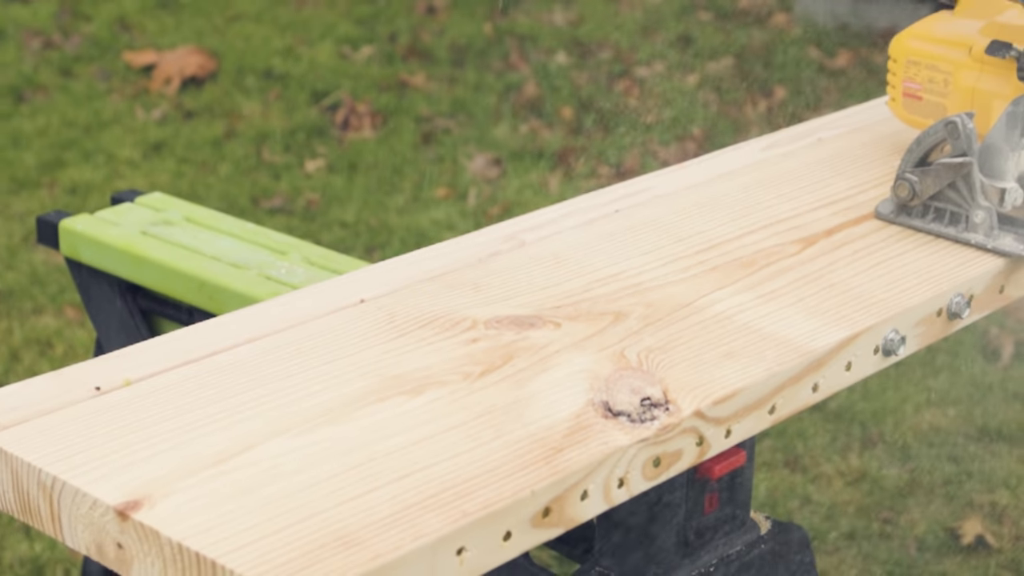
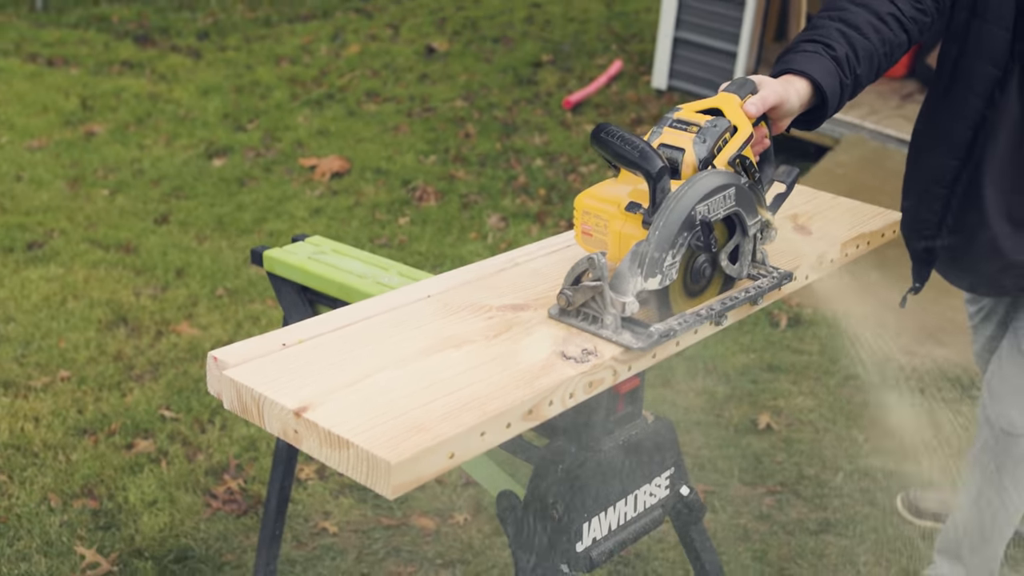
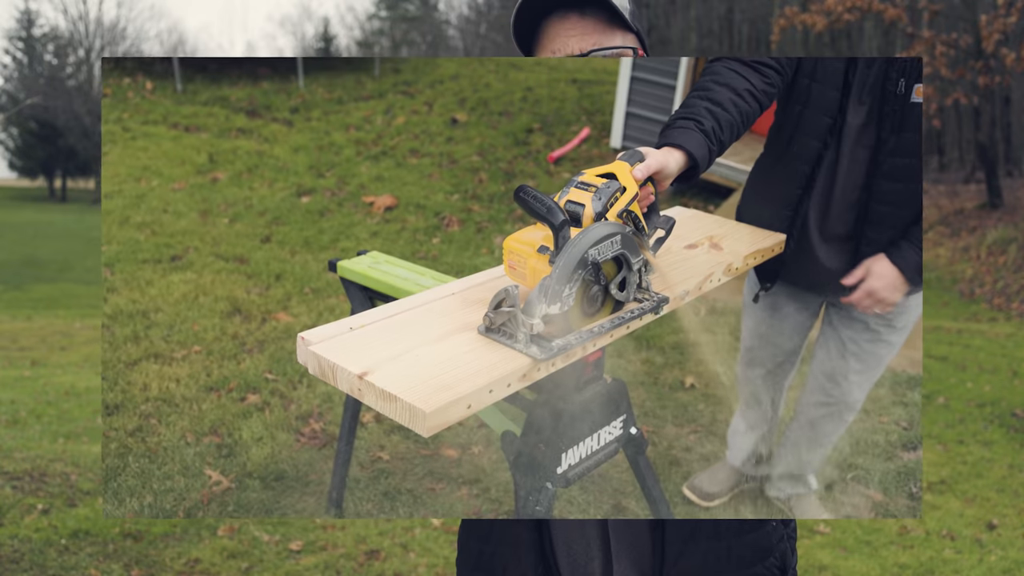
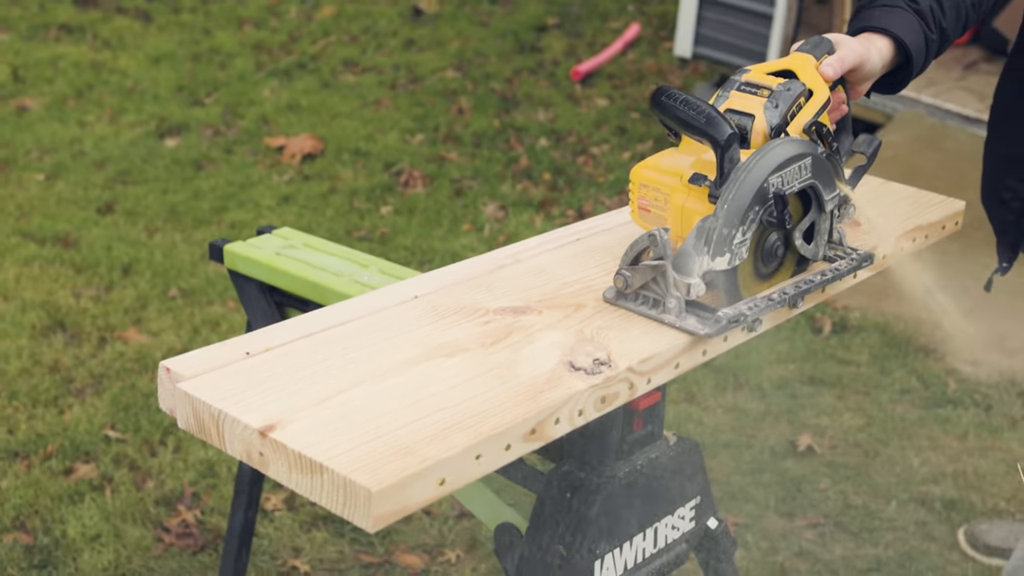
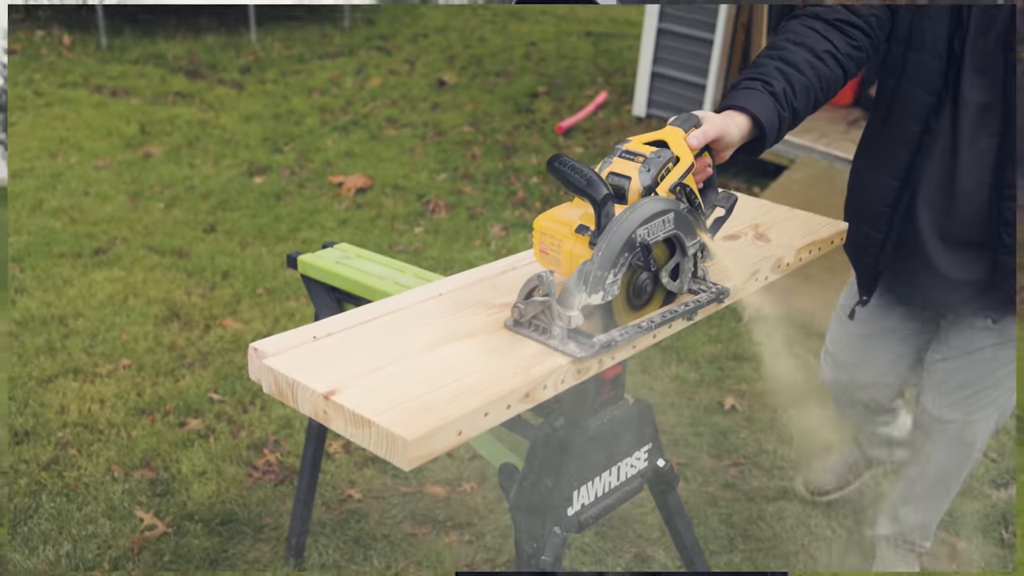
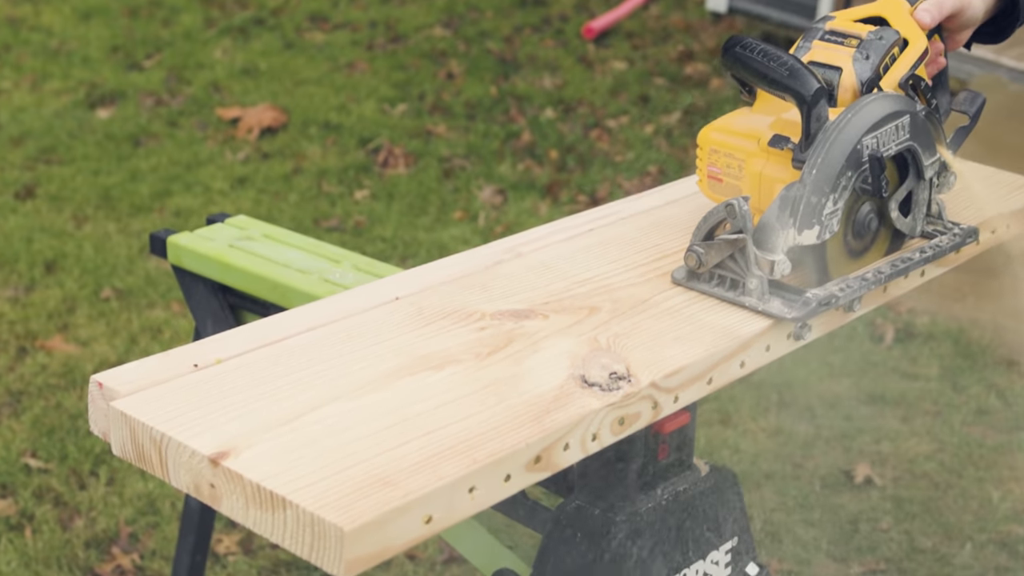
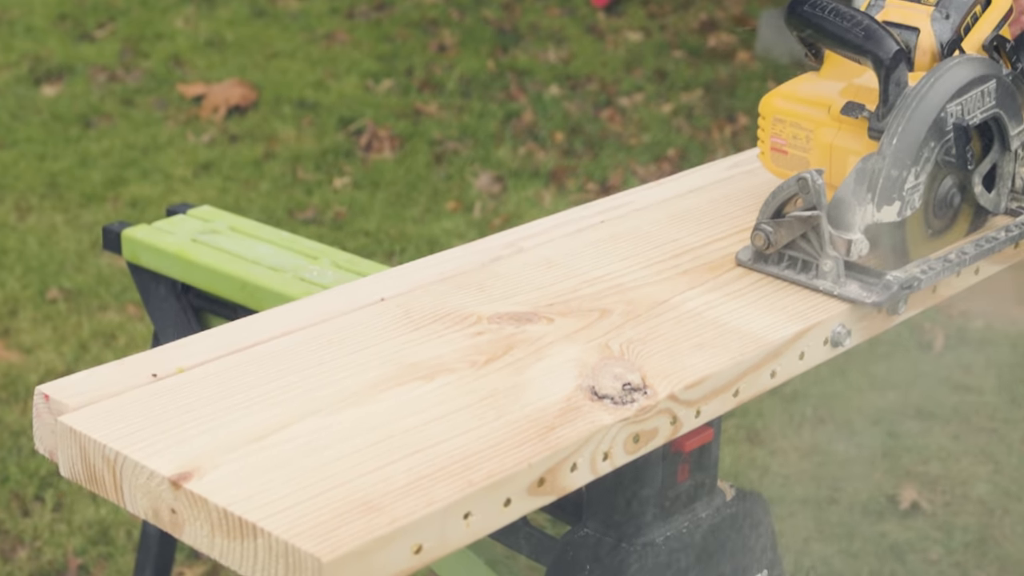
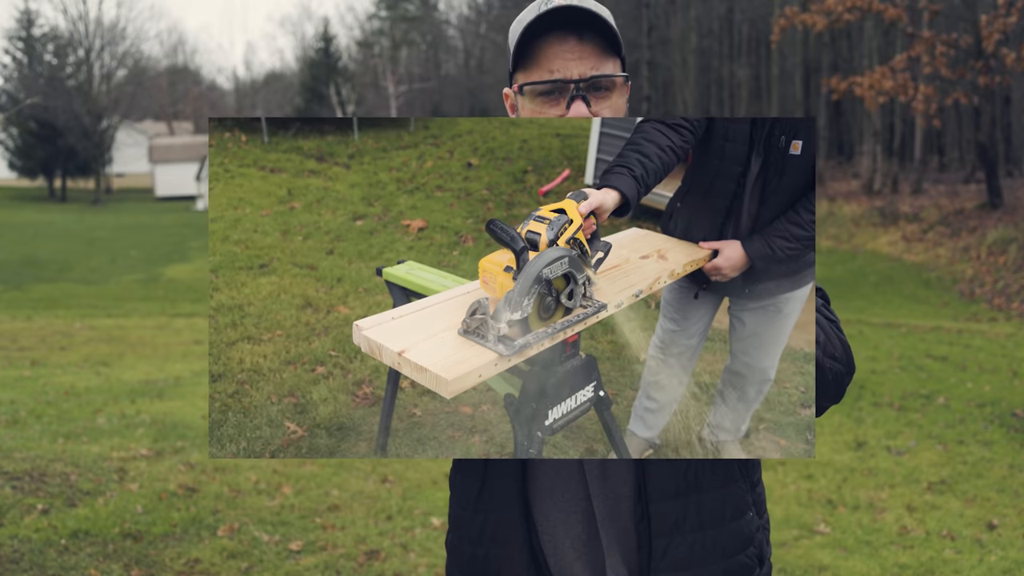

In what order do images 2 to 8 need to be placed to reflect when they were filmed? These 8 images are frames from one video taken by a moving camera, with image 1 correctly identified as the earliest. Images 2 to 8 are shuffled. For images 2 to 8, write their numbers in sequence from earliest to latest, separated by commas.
7, 6, 4, 2, 5, 3, 8
